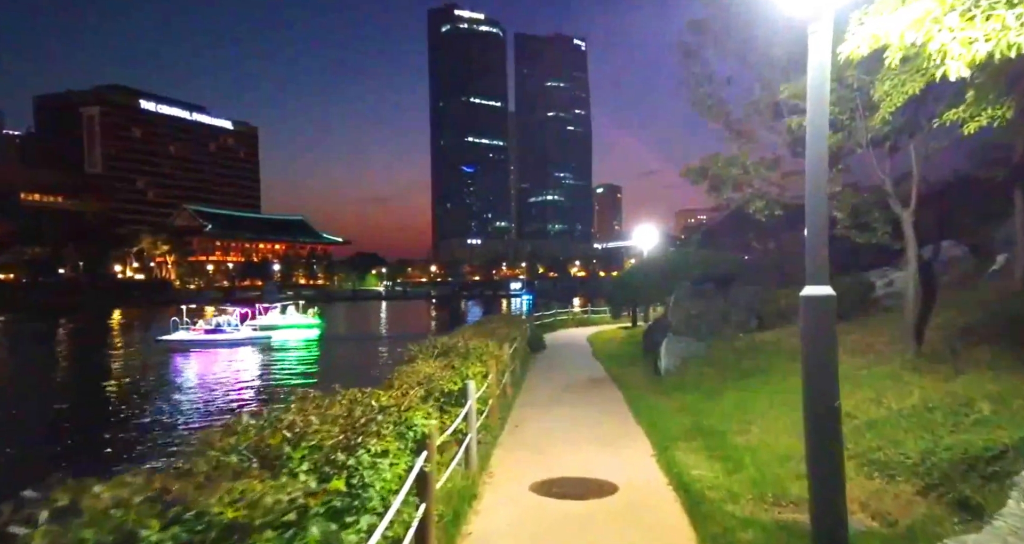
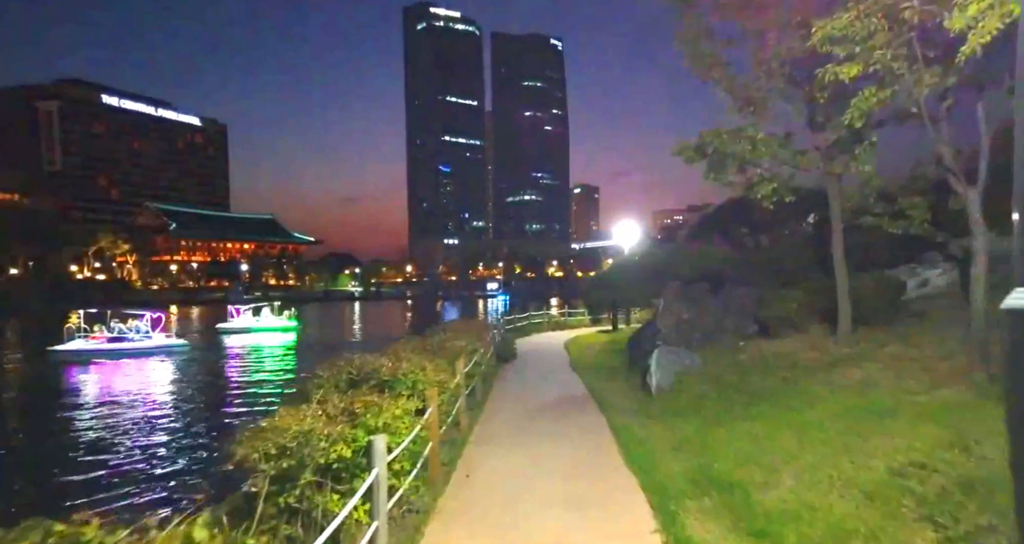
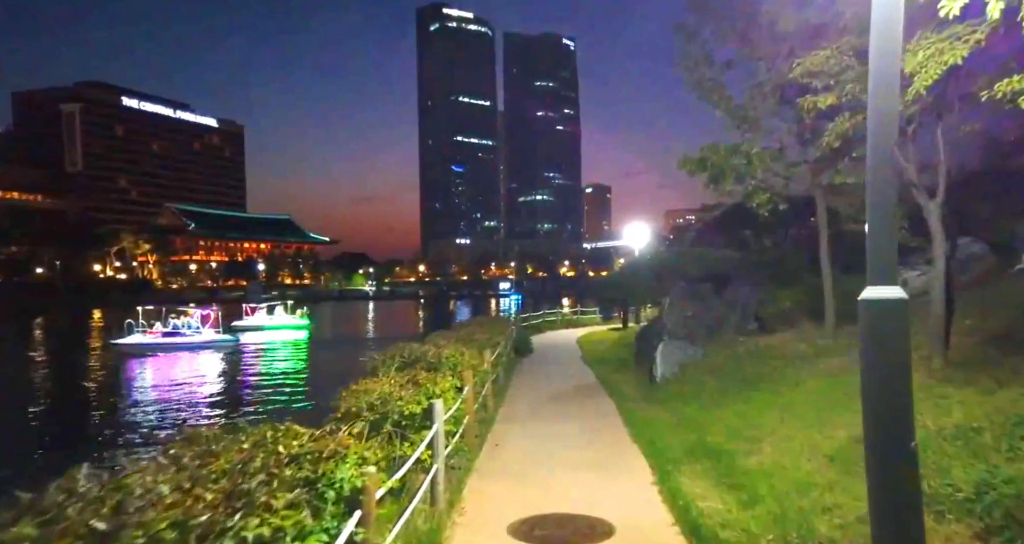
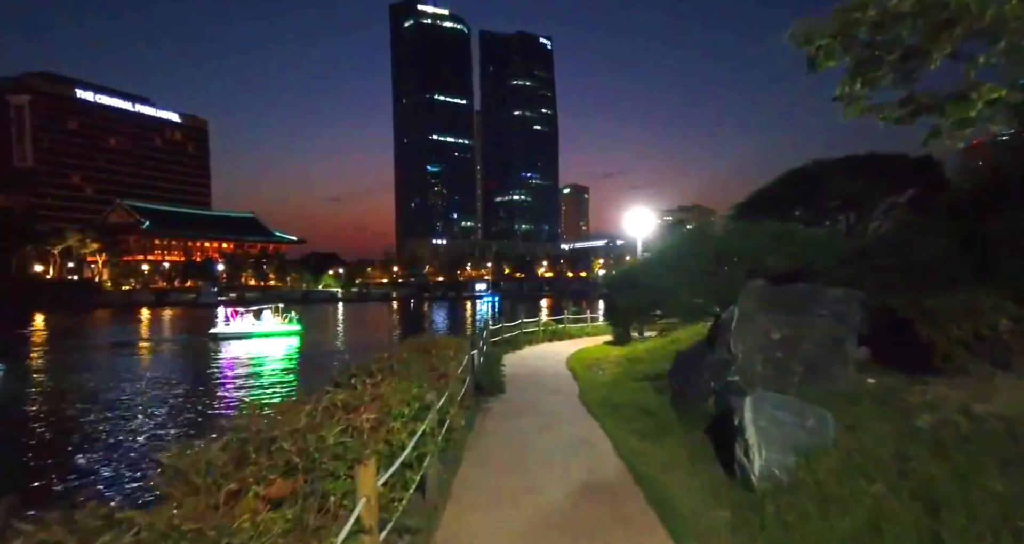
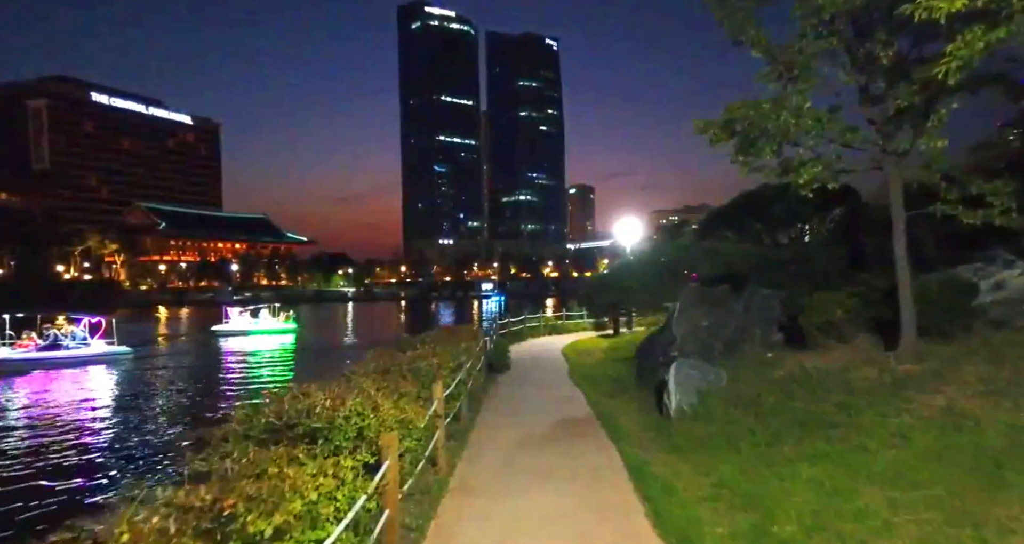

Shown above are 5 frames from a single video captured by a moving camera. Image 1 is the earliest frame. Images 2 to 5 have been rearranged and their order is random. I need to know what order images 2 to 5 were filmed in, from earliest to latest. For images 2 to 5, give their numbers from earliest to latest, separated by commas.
3, 2, 5, 4
